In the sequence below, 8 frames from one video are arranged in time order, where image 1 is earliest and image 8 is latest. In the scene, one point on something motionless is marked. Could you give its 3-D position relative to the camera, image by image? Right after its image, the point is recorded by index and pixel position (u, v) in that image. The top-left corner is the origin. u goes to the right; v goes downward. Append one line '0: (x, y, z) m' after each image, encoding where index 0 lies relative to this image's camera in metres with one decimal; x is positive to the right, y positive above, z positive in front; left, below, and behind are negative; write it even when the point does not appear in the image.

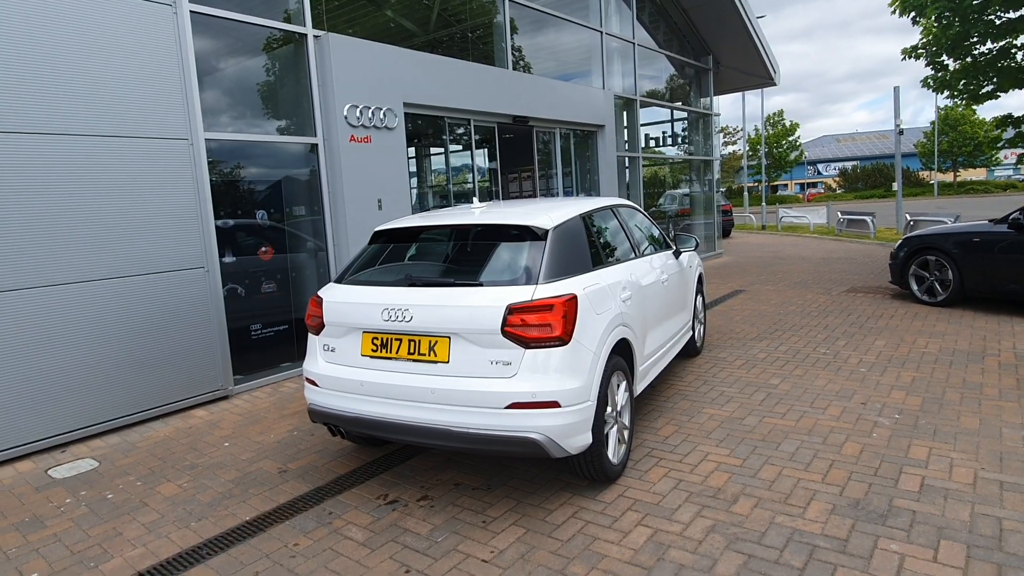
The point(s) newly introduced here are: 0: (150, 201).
0: (-3.1, +0.7, +5.2) m
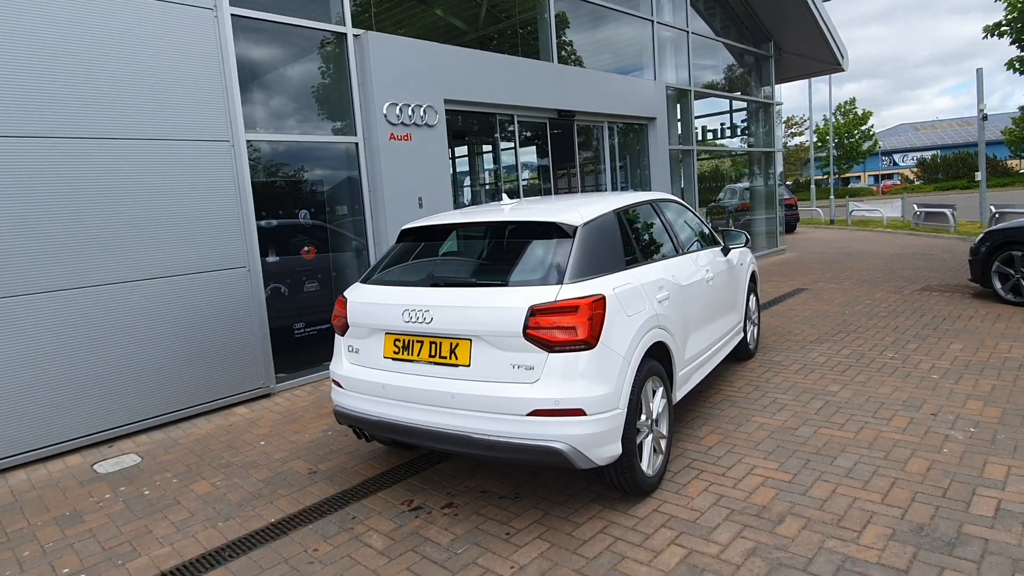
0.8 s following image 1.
0: (-2.8, +0.7, +5.3) m
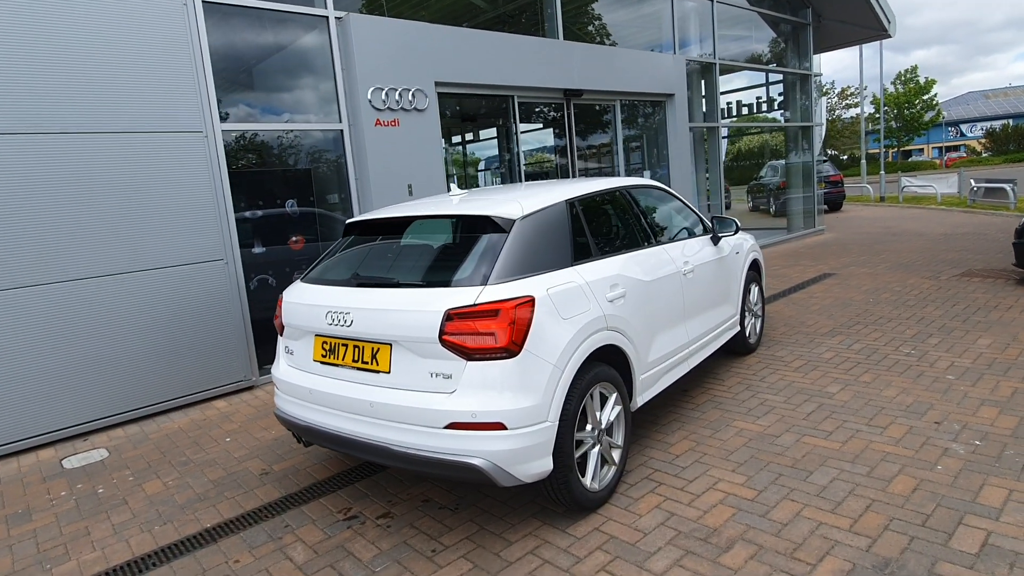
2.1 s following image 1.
0: (-3.0, +0.8, +5.2) m
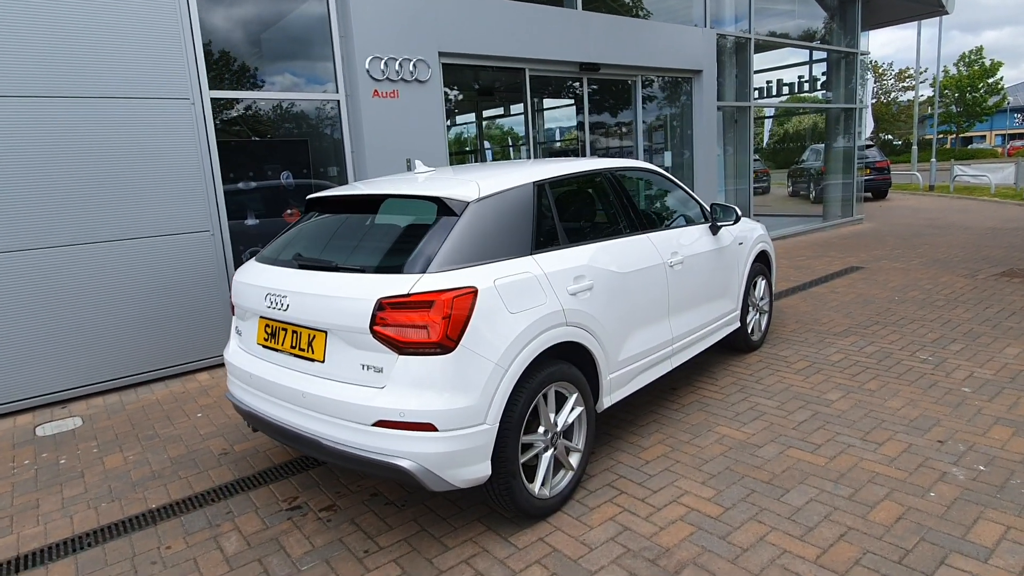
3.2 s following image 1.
0: (-3.1, +1.0, +5.1) m
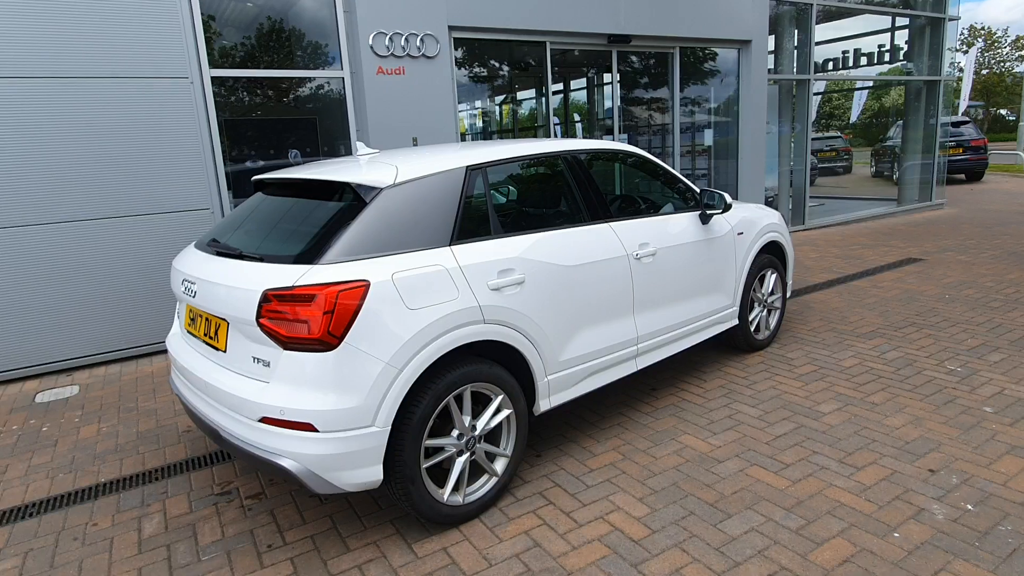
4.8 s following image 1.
0: (-3.1, +1.2, +5.3) m
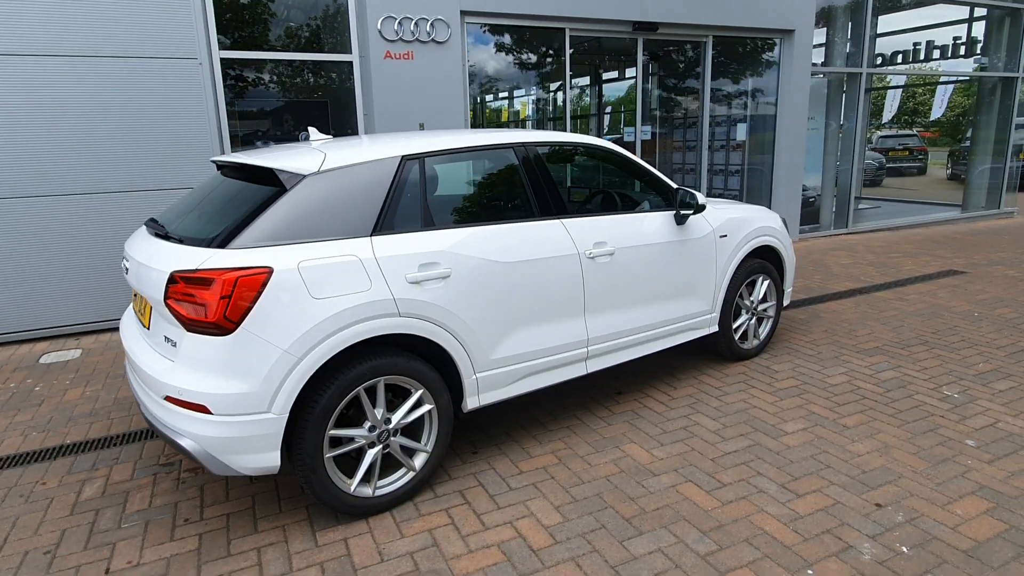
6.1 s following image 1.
0: (-3.2, +1.5, +5.5) m
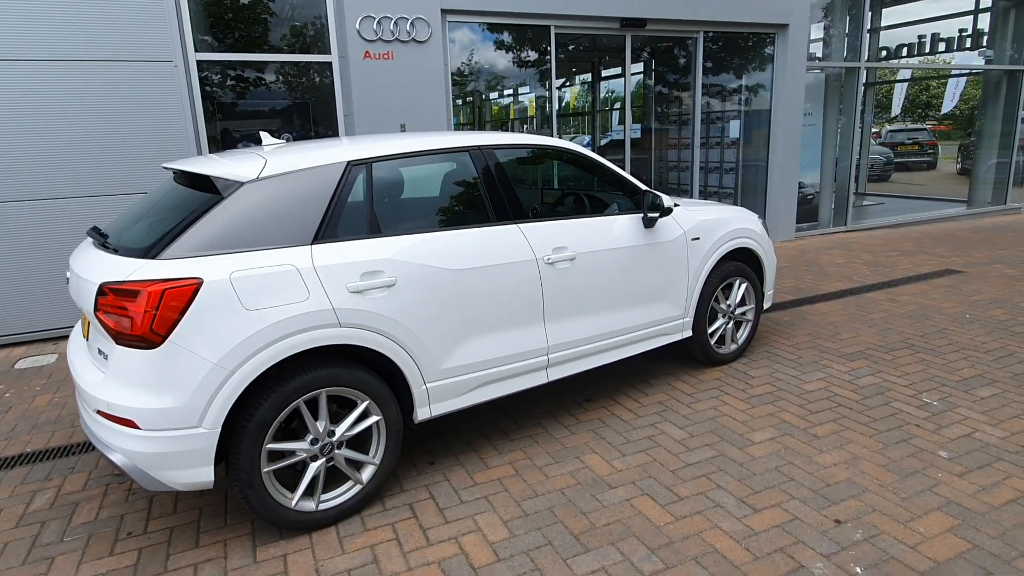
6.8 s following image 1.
0: (-3.4, +1.5, +5.4) m
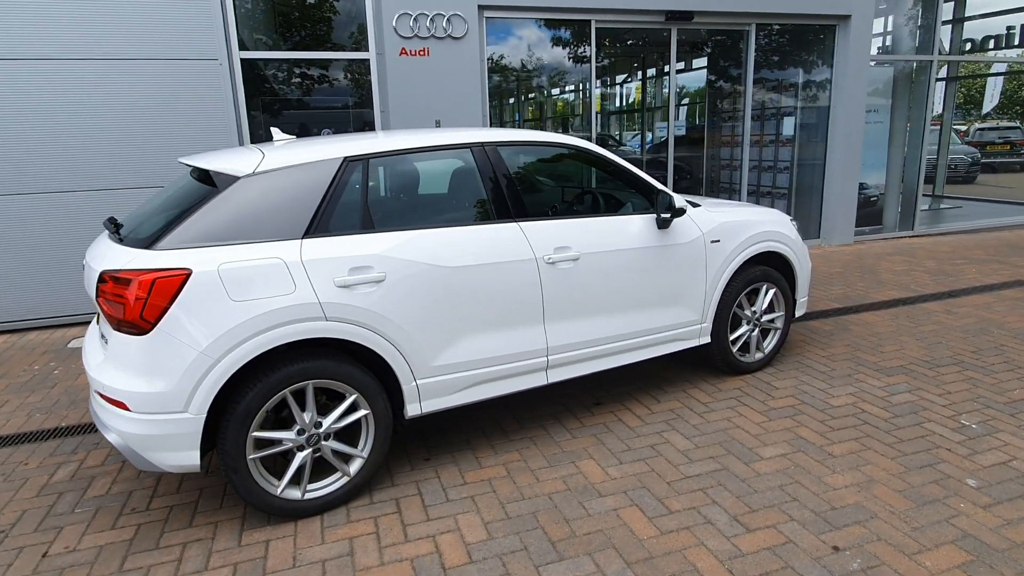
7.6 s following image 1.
0: (-3.1, +1.6, +5.7) m
